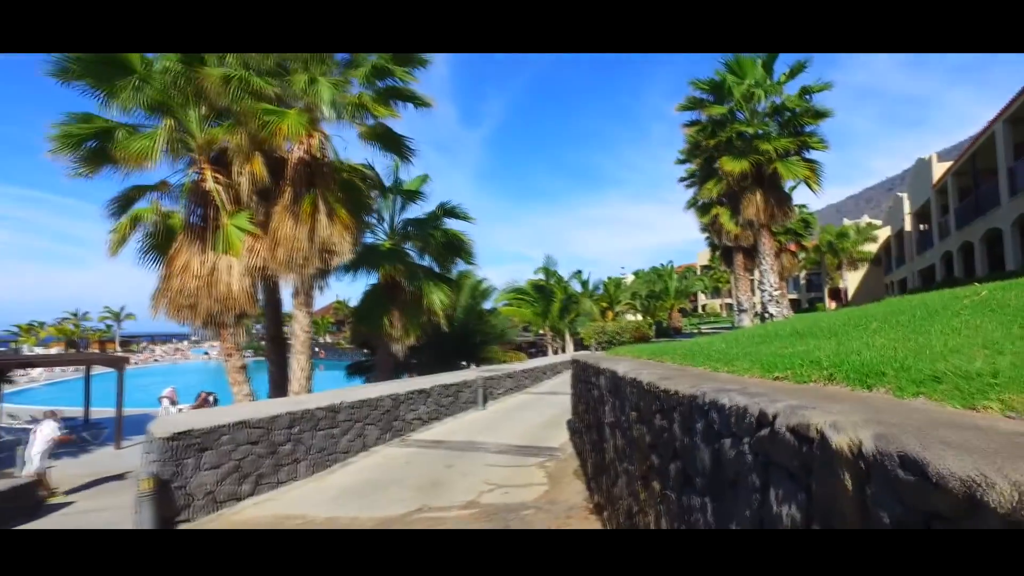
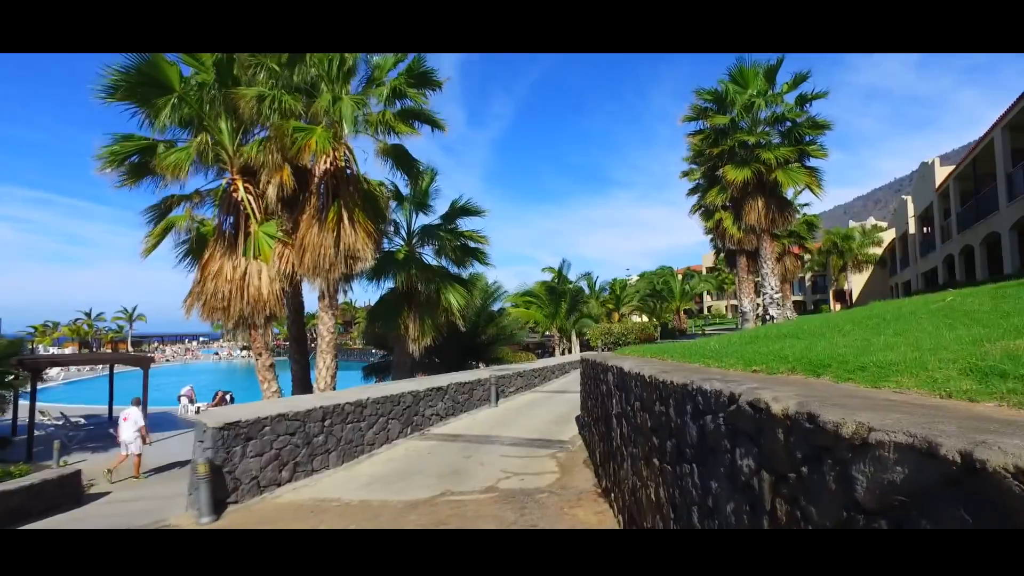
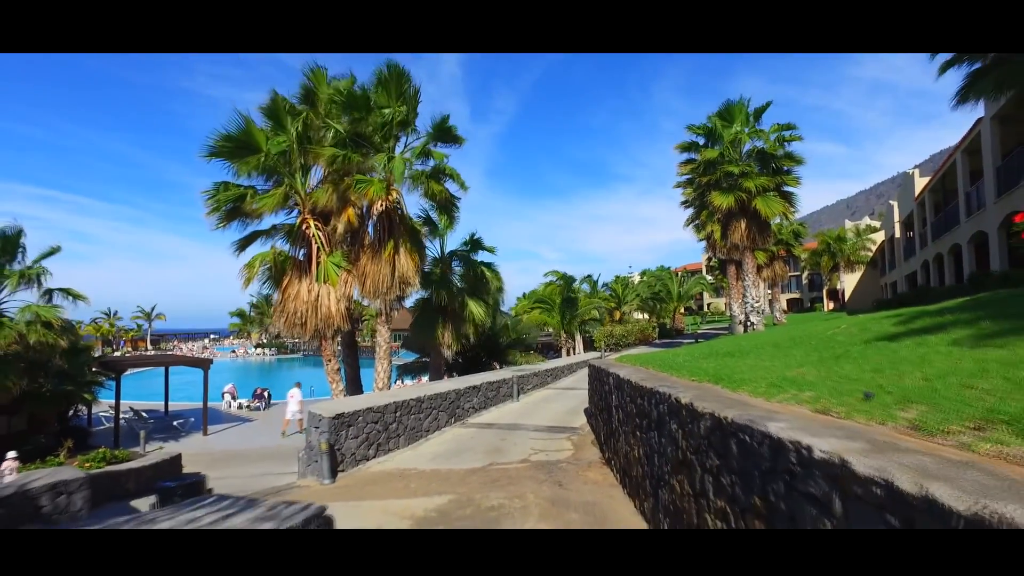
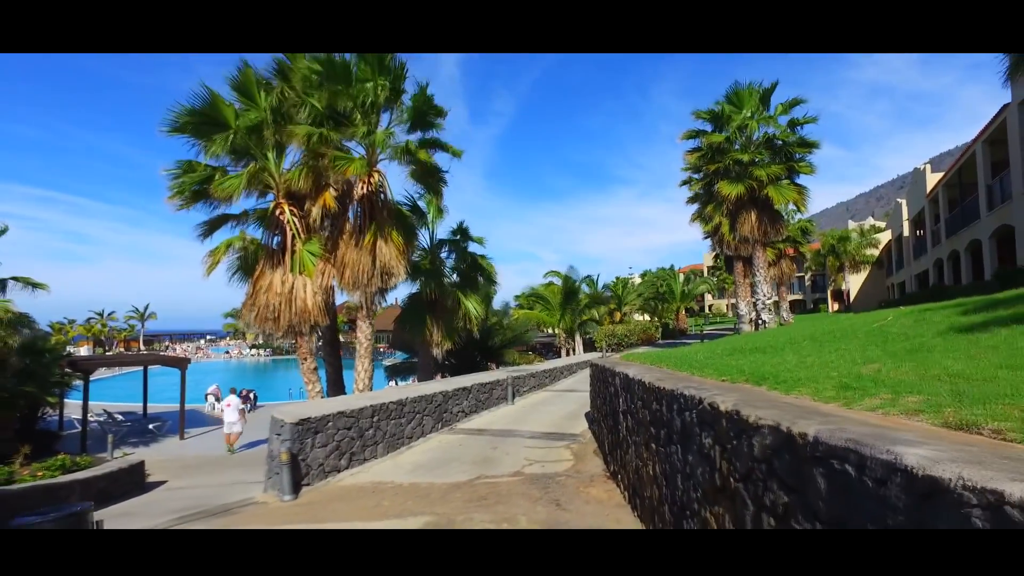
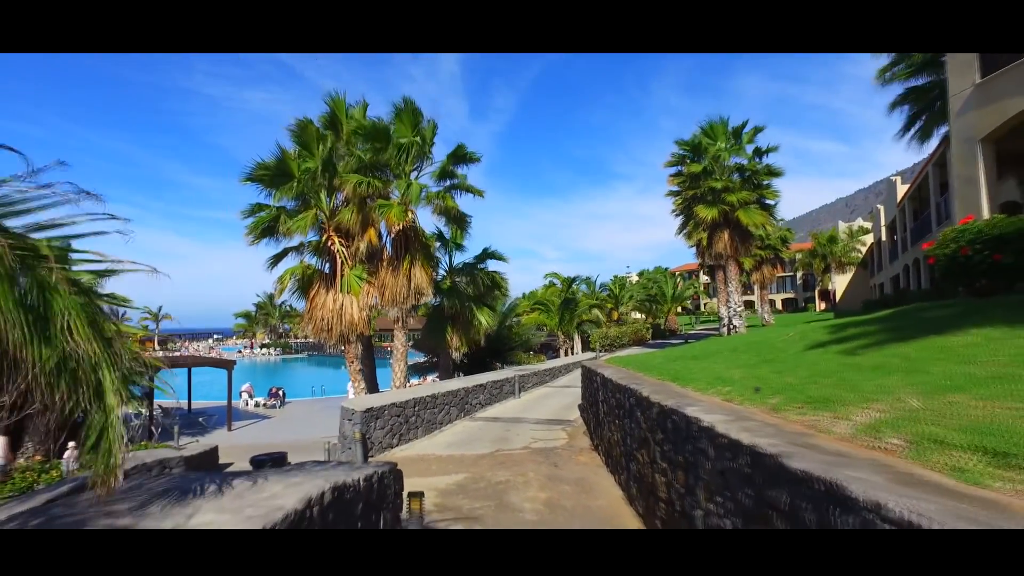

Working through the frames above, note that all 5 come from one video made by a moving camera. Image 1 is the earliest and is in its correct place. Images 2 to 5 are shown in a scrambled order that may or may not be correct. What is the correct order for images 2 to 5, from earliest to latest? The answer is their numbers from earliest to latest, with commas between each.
2, 4, 3, 5
